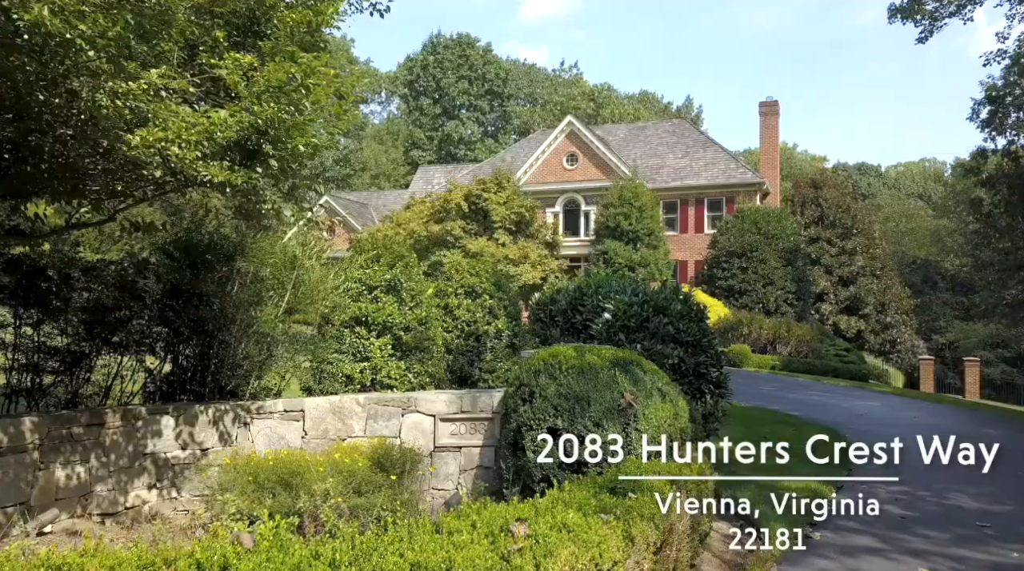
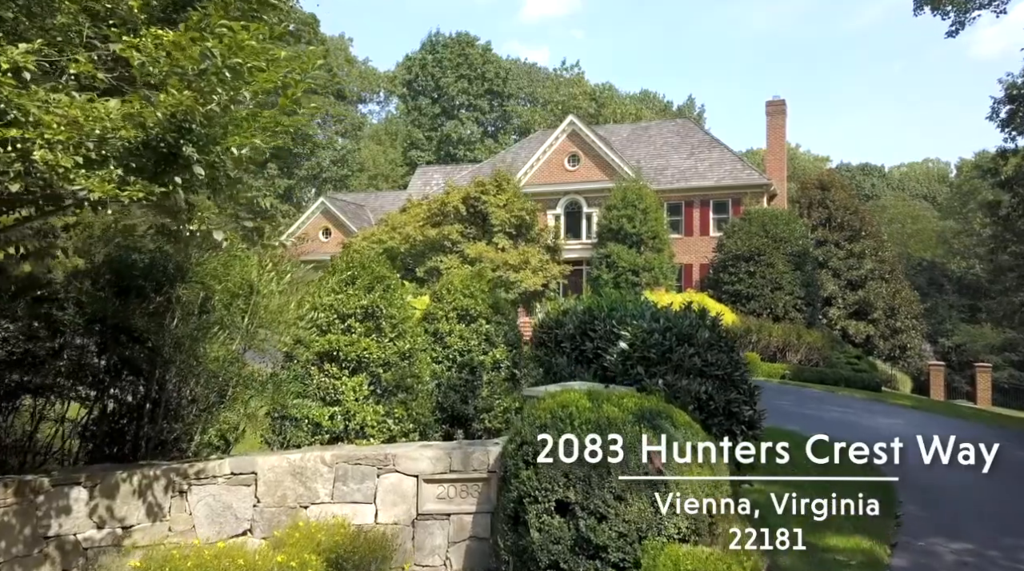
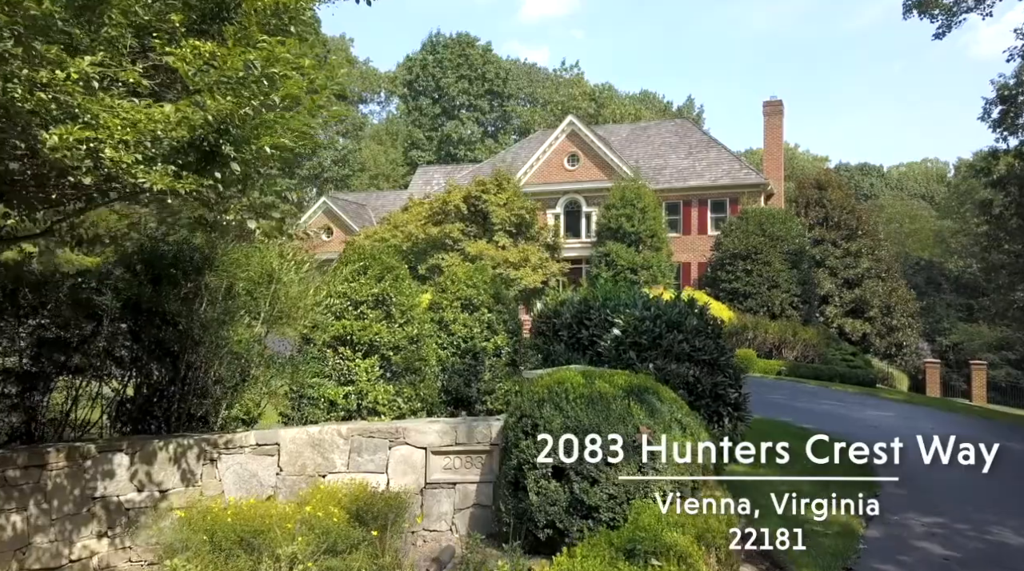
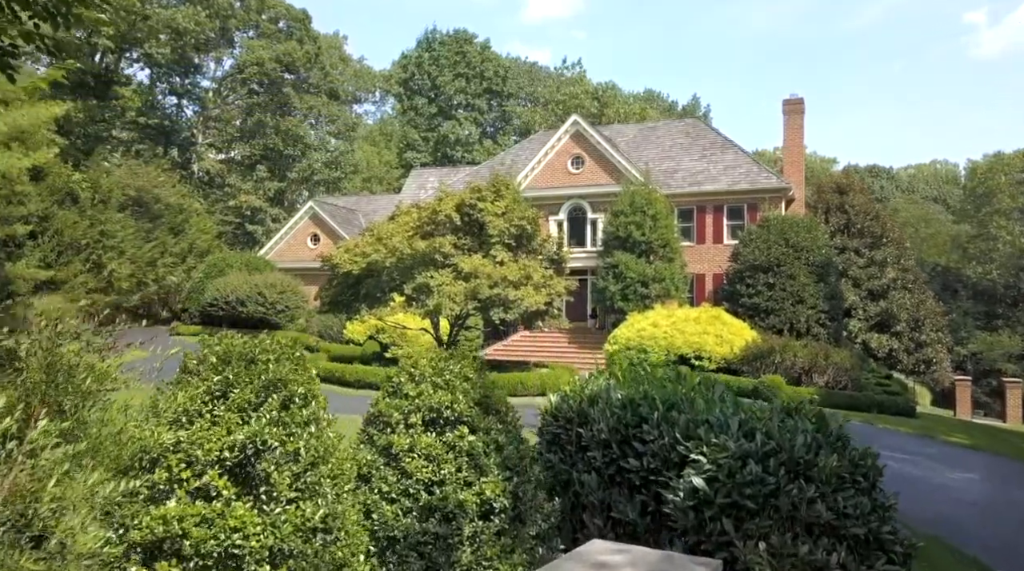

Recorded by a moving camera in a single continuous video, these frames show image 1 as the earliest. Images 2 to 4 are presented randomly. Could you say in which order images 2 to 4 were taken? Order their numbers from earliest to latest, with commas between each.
3, 2, 4
